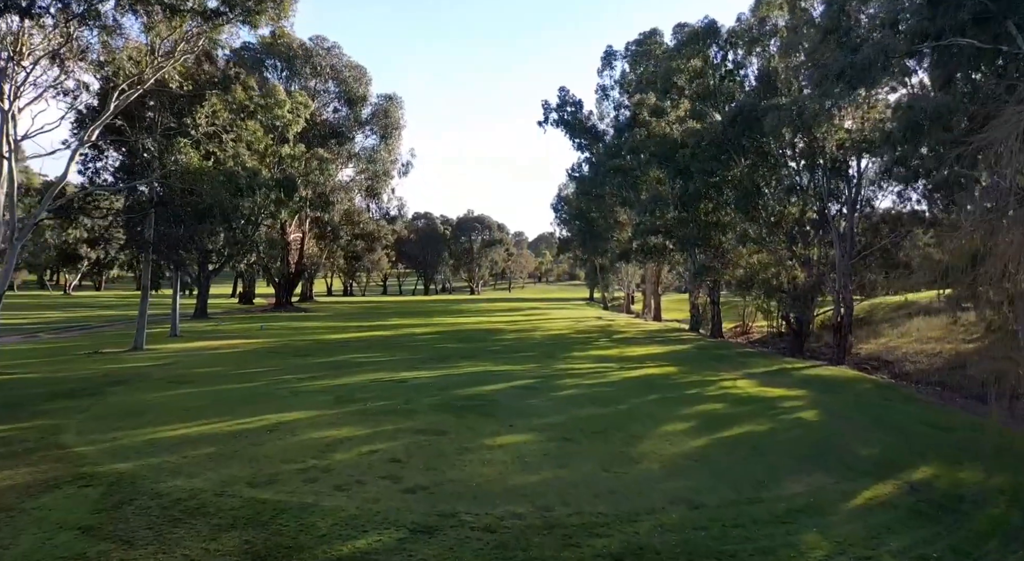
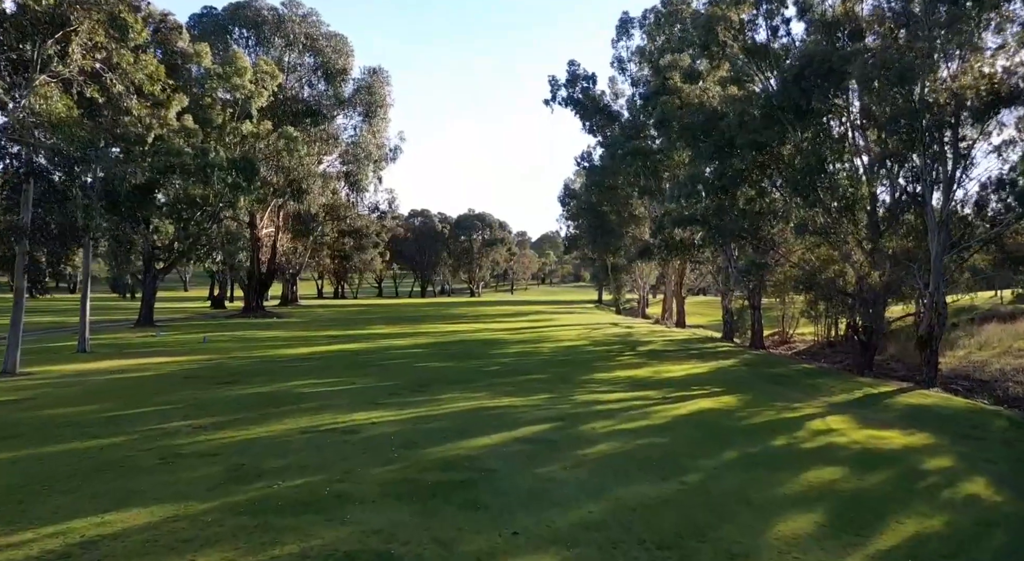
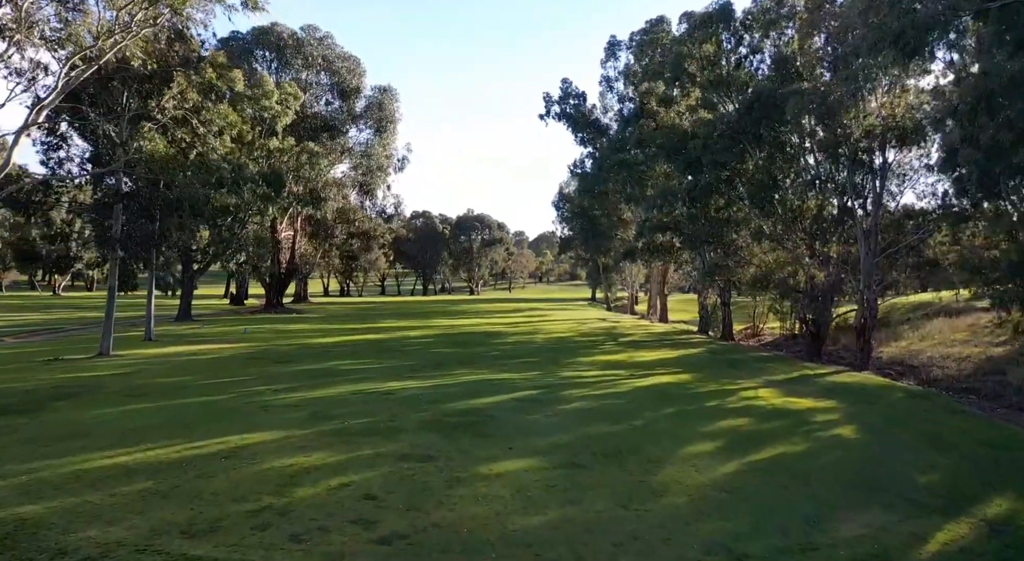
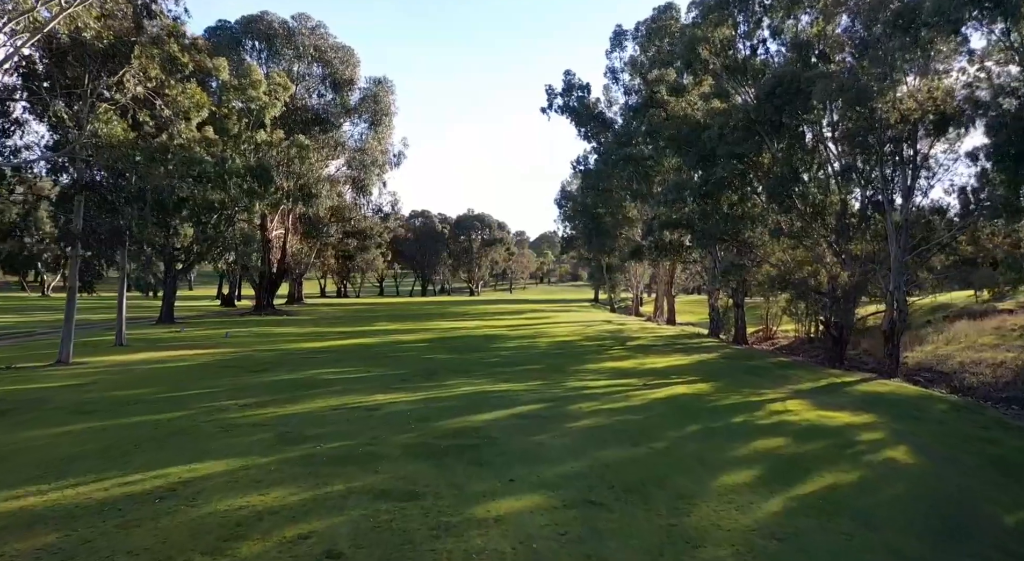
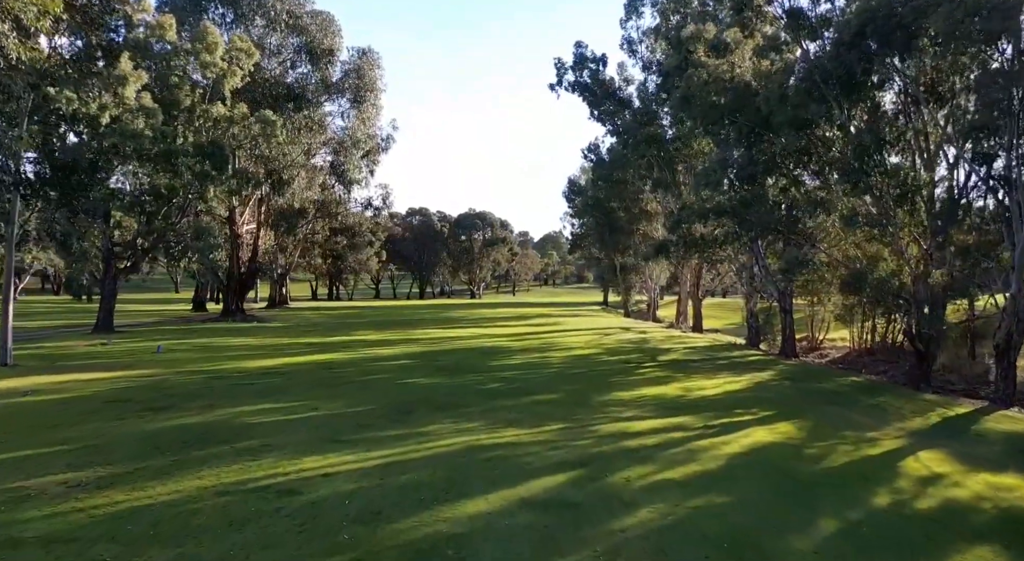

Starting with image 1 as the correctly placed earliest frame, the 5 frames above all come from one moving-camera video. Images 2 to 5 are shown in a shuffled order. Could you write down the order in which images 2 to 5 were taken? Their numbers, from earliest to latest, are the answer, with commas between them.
3, 4, 2, 5
